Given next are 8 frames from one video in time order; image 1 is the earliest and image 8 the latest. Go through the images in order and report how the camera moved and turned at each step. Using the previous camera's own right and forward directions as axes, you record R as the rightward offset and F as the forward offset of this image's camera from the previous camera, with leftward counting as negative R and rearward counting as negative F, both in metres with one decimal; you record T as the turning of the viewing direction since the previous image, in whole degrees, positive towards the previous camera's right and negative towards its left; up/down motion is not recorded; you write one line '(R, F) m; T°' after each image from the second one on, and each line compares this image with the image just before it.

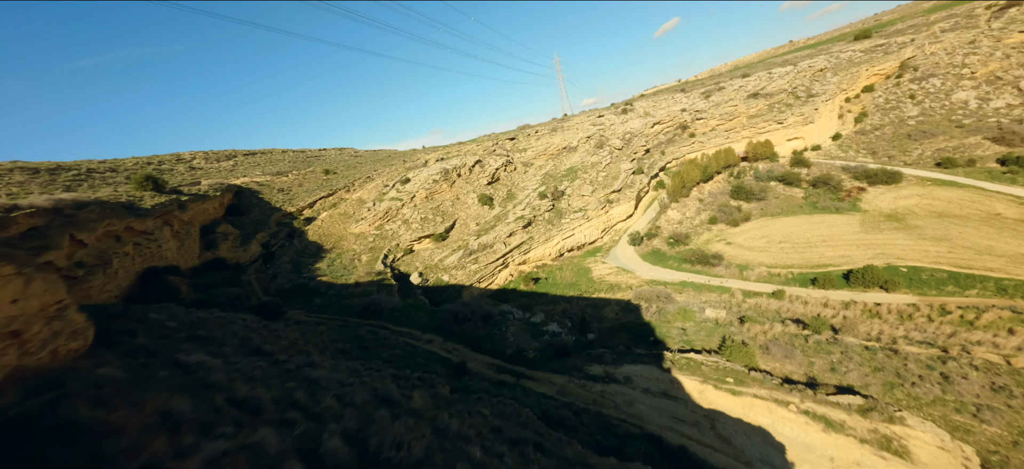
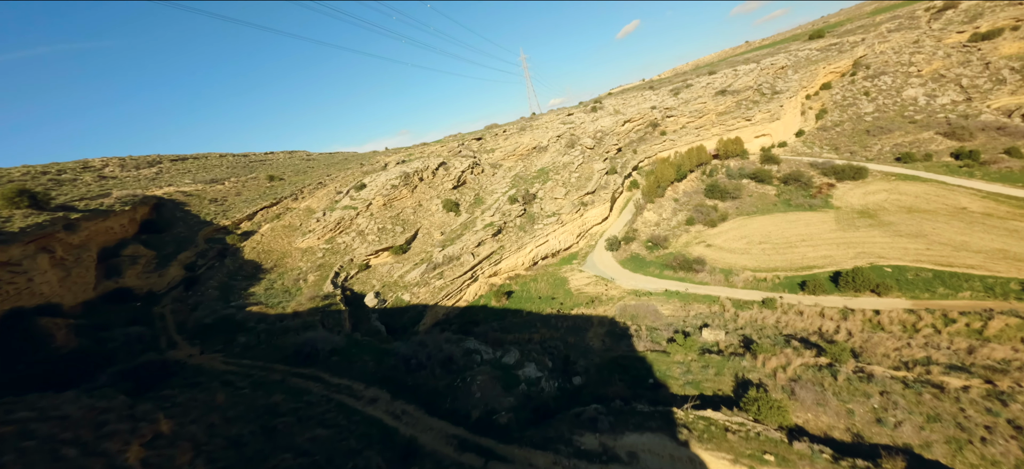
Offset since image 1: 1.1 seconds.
(+0.4, +3.1) m; +5°
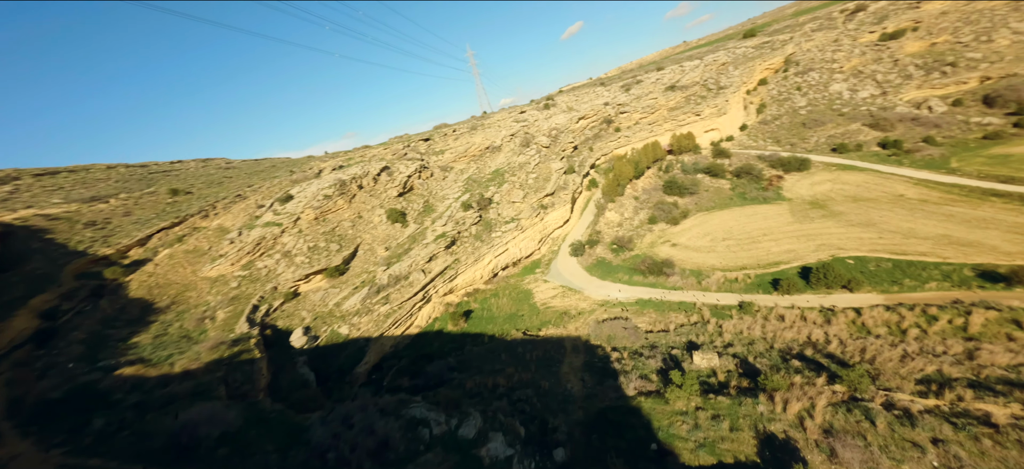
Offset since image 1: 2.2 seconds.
(+0.3, +3.3) m; +7°
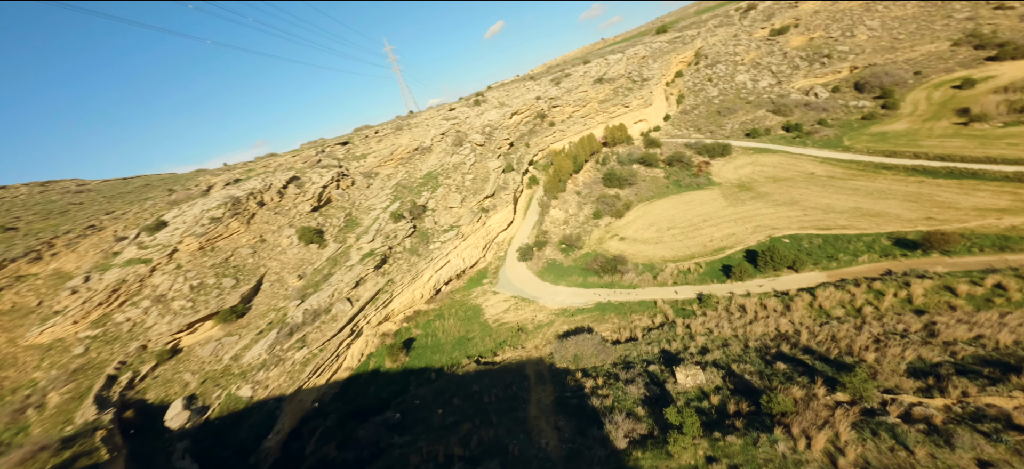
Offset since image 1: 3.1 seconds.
(+0.1, +3.0) m; +10°
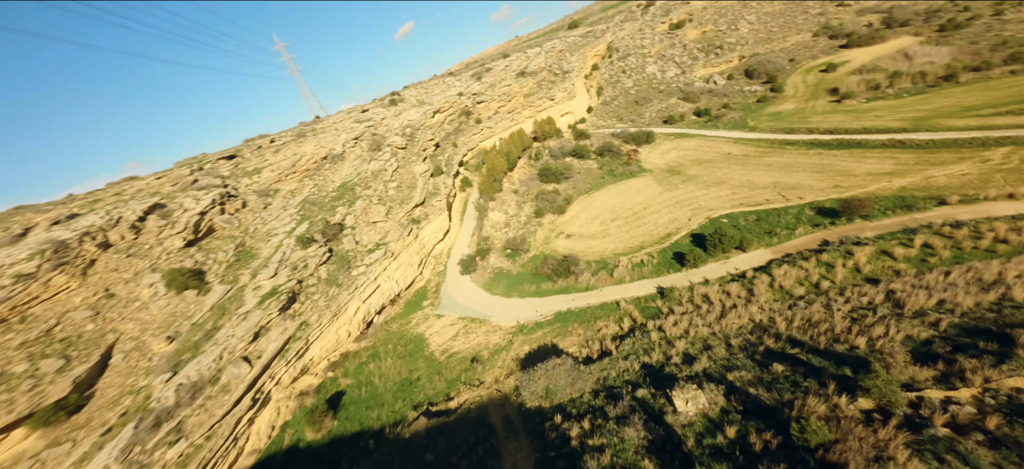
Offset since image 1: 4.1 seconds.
(-0.2, +3.1) m; +11°
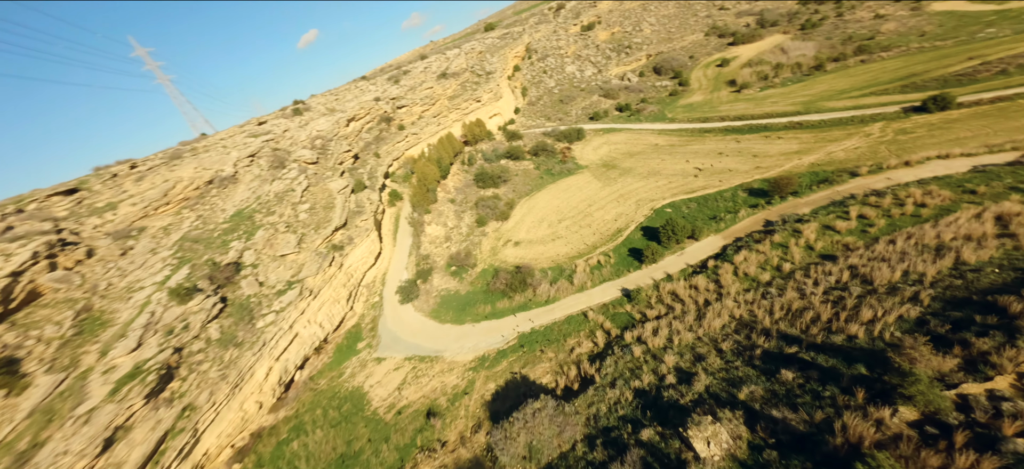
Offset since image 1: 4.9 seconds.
(-0.4, +2.7) m; +10°
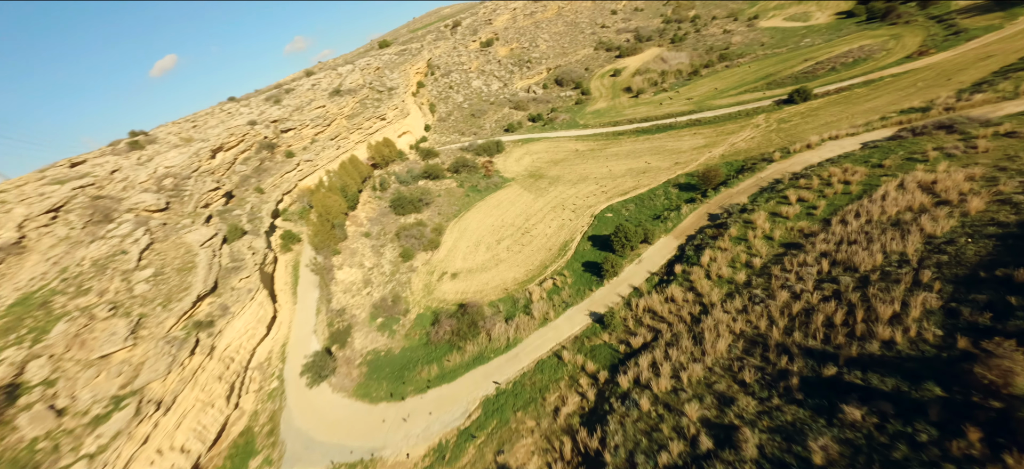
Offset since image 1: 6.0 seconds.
(-0.6, +3.6) m; +13°
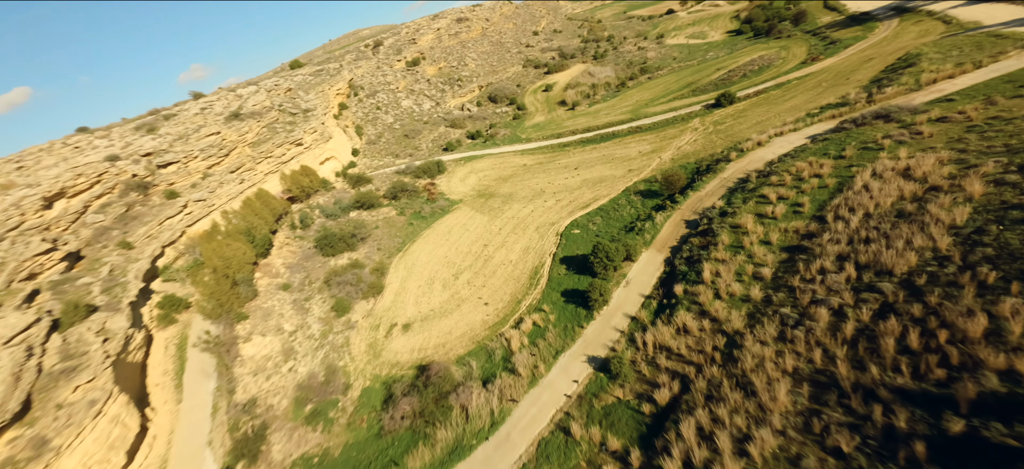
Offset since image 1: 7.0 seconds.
(-0.8, +3.5) m; +10°
